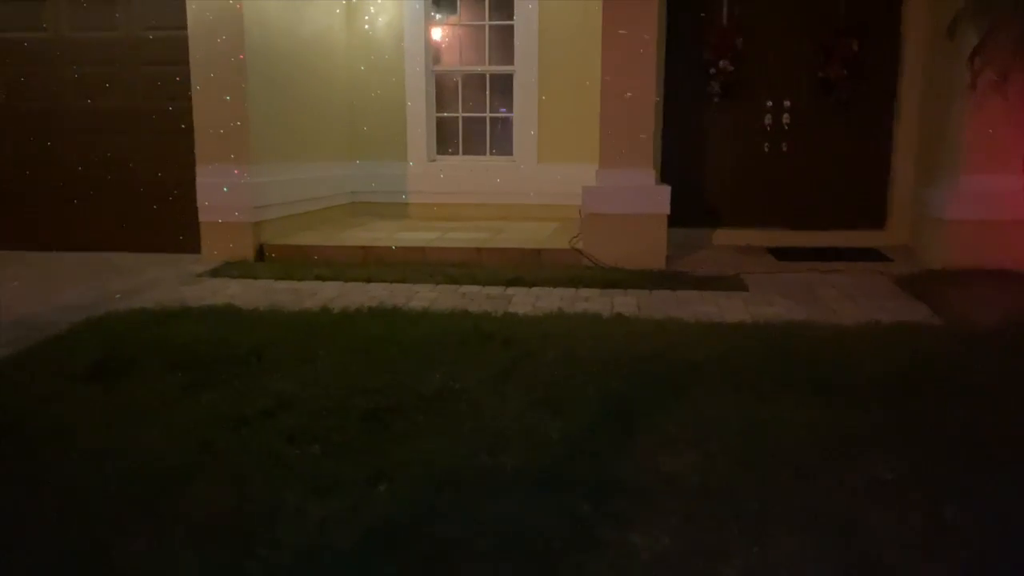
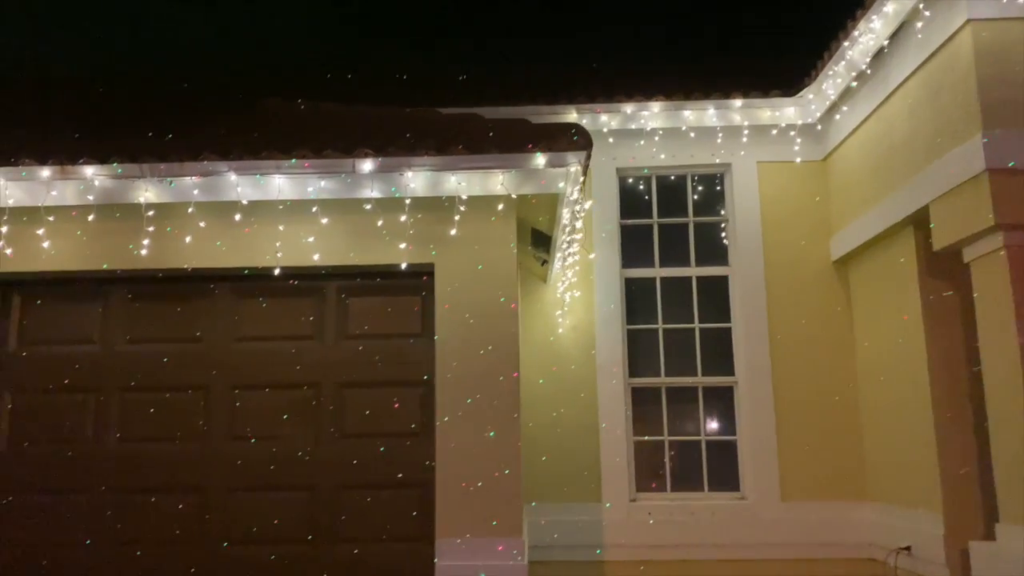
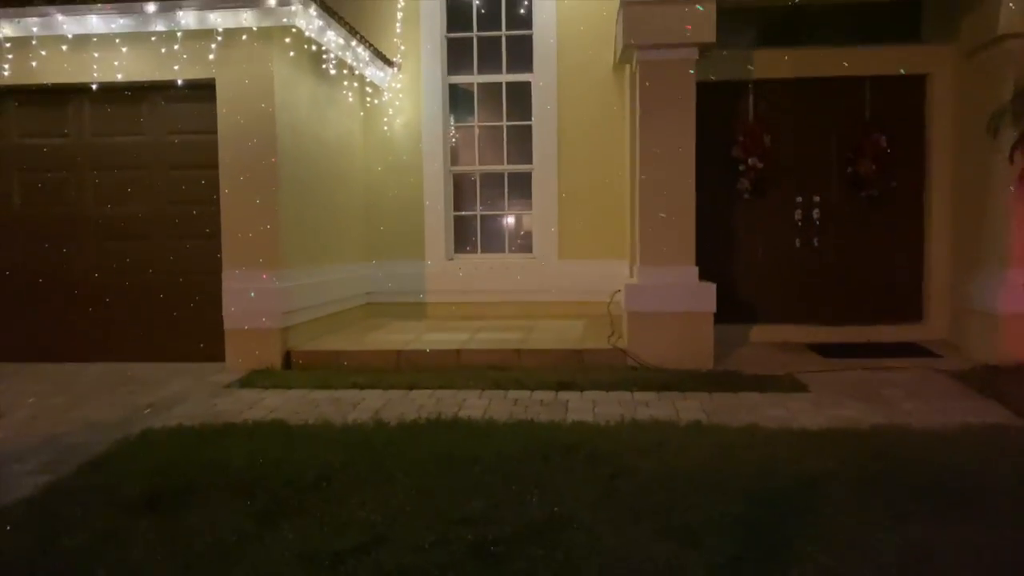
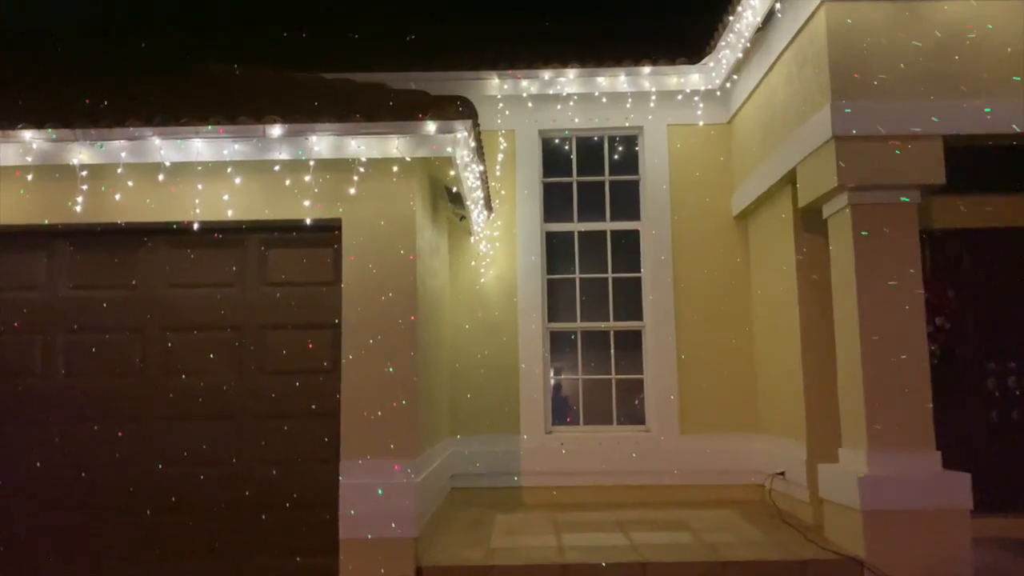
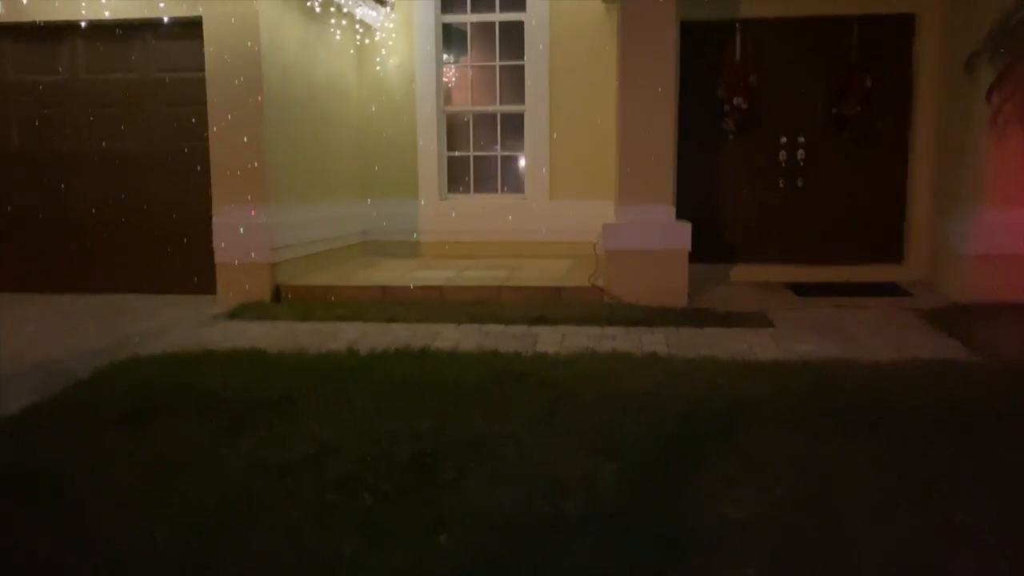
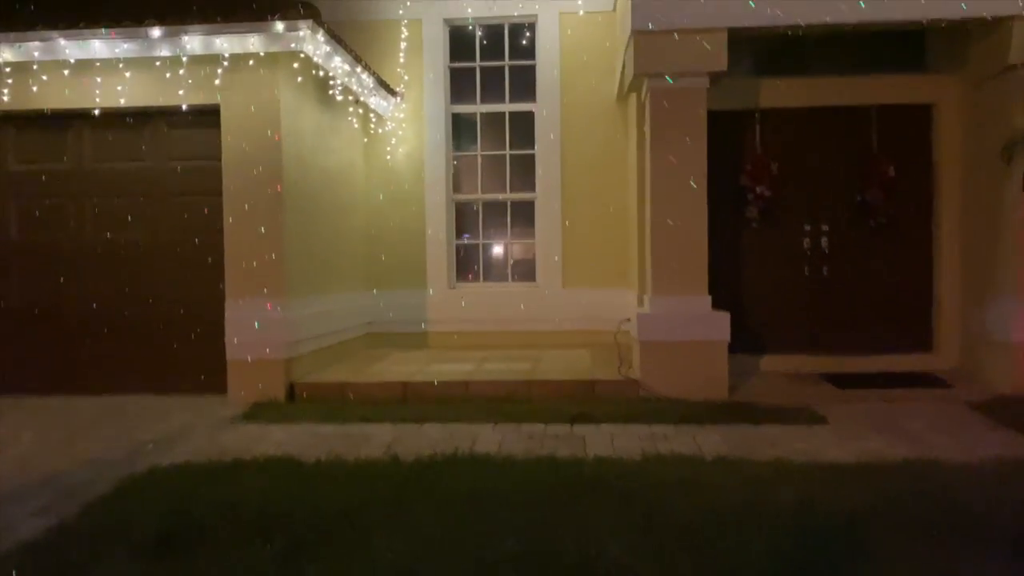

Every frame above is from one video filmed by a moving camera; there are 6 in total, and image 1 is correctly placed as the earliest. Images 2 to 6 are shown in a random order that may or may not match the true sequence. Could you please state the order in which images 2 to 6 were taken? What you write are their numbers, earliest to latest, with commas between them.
5, 3, 6, 4, 2
